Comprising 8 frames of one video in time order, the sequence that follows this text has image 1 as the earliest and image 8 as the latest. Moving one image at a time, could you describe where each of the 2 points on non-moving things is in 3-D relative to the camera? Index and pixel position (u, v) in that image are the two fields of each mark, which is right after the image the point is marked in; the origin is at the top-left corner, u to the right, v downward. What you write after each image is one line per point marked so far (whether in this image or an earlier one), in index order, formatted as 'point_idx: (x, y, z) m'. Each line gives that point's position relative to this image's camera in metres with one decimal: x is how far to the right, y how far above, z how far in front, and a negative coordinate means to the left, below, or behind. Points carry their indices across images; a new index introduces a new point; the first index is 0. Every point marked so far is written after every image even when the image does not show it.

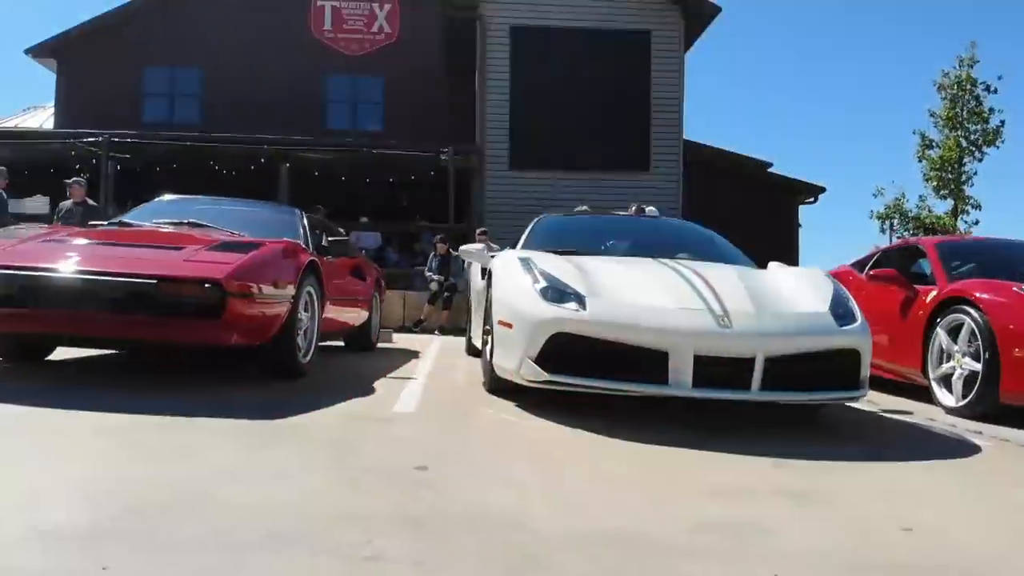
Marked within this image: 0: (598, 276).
0: (+0.4, 0.0, +3.6) m
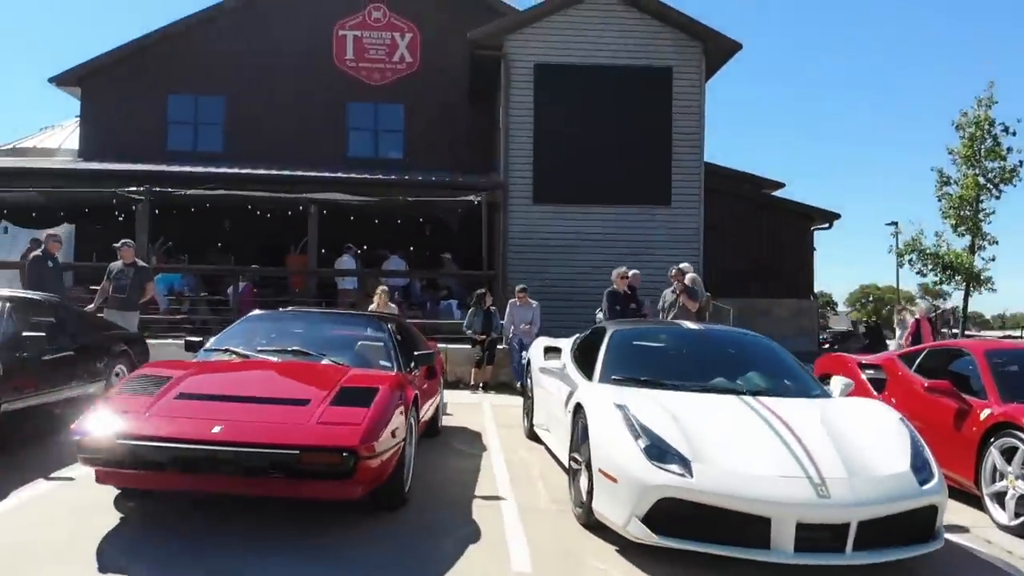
0: (+0.9, -0.7, +3.8) m
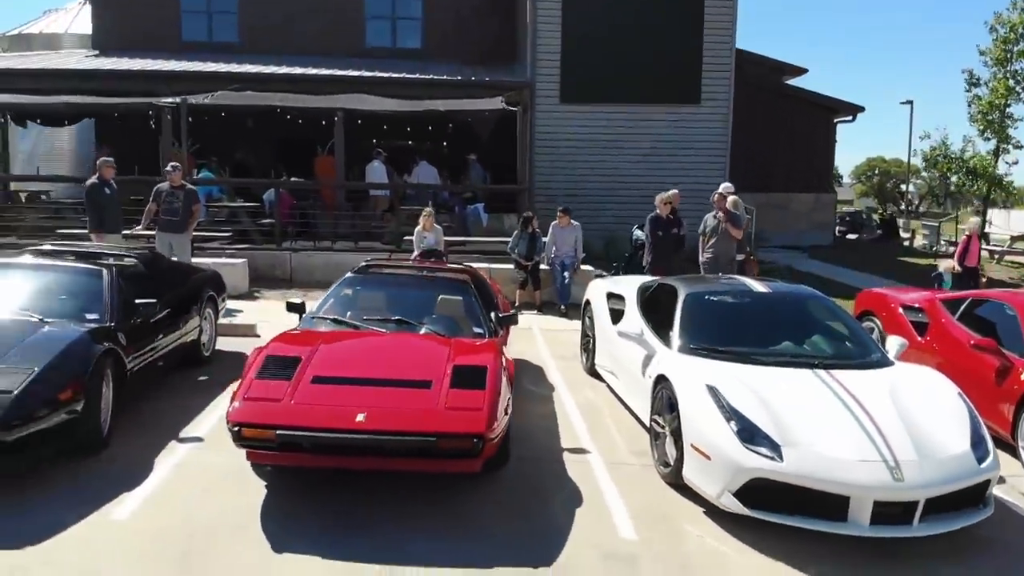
0: (+1.4, -0.7, +4.3) m
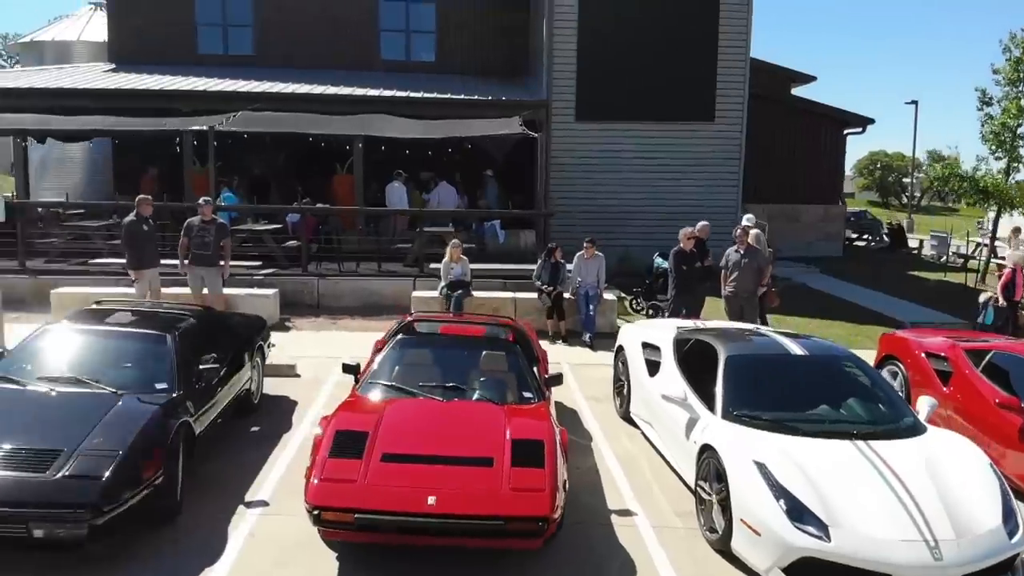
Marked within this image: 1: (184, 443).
0: (+1.8, -1.2, +4.5) m
1: (-2.1, -1.0, +5.3) m
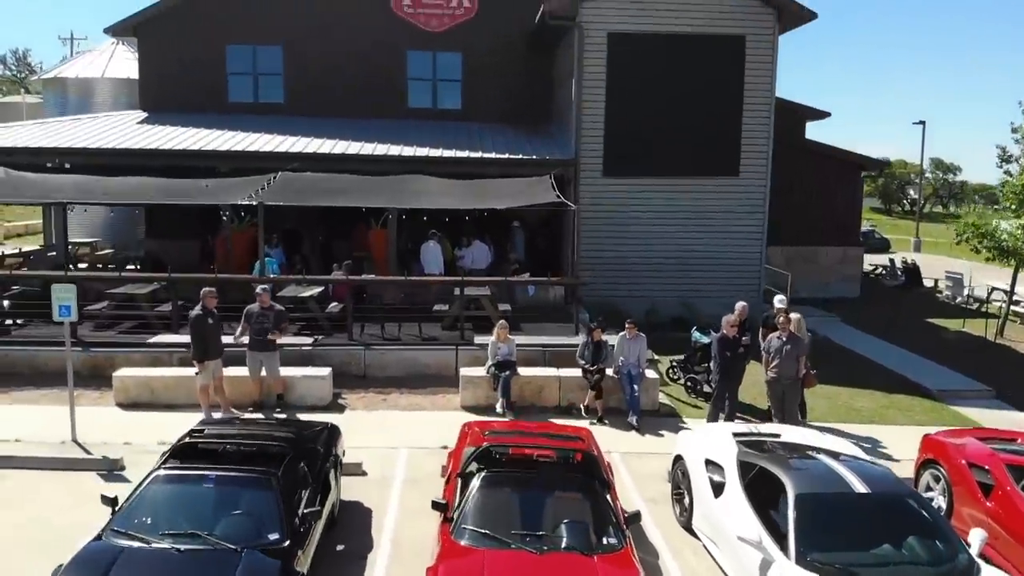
0: (+2.4, -2.3, +4.9) m
1: (-1.5, -2.1, +5.6) m
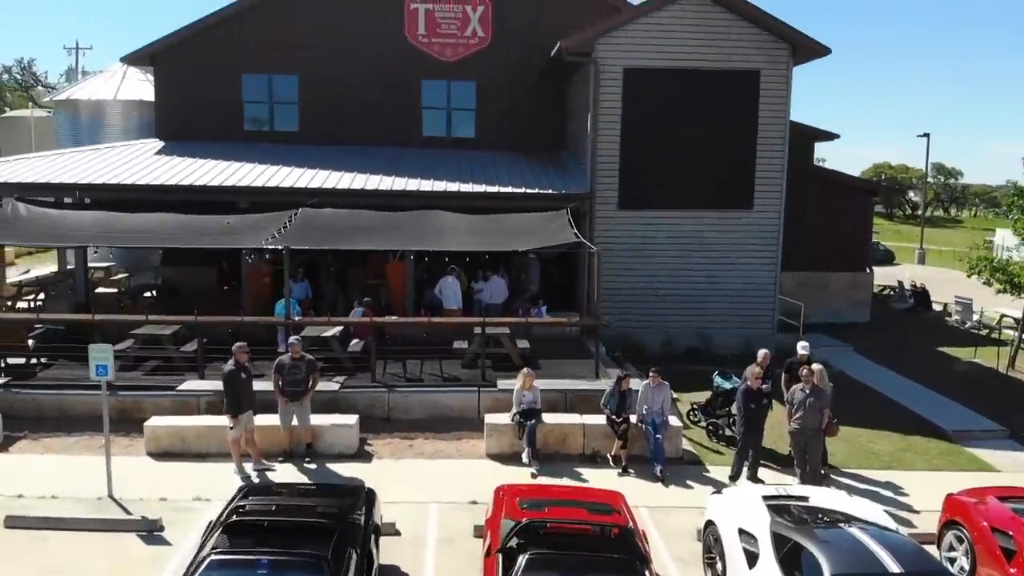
0: (+2.7, -3.0, +5.1) m
1: (-1.2, -2.8, +5.8) m
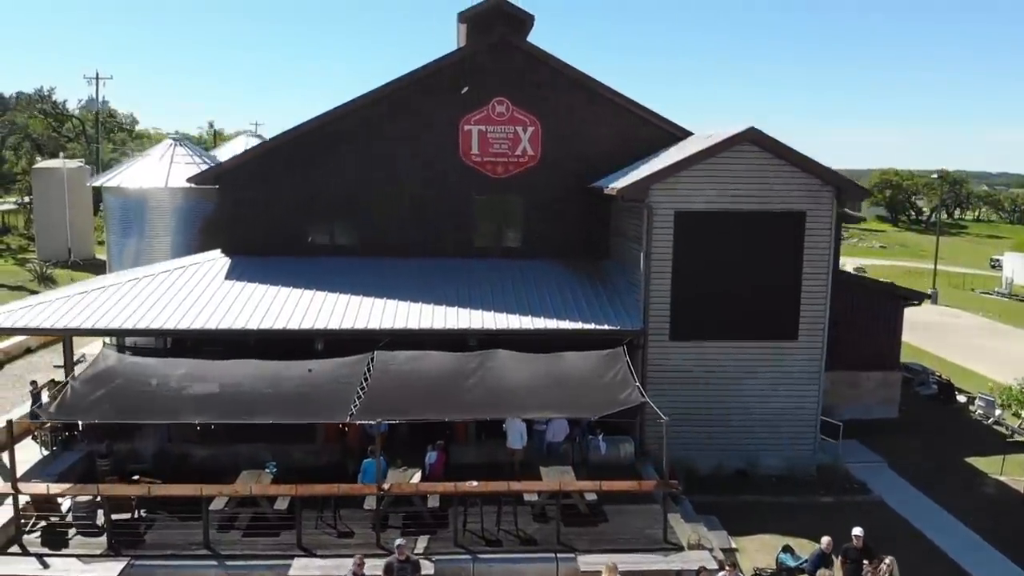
0: (+4.1, -6.1, +6.2) m
1: (+0.1, -6.0, +6.9) m
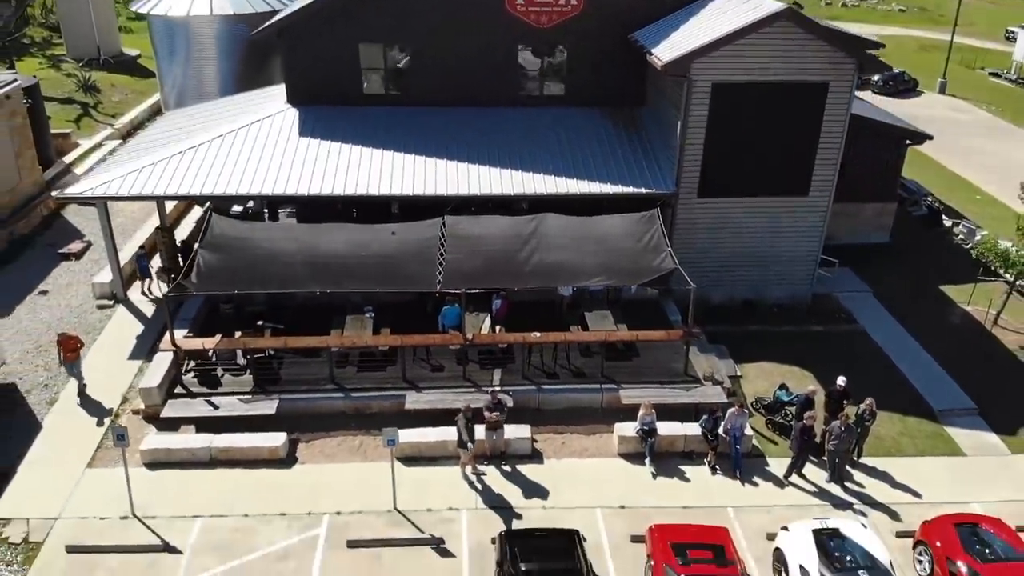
0: (+5.3, -6.1, +11.0) m
1: (+1.4, -5.7, +11.6) m
